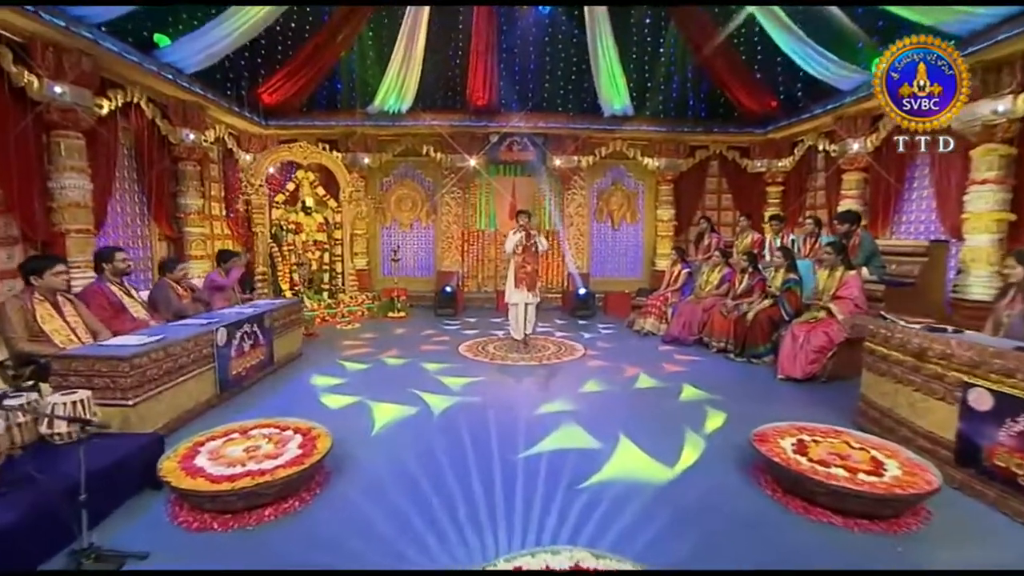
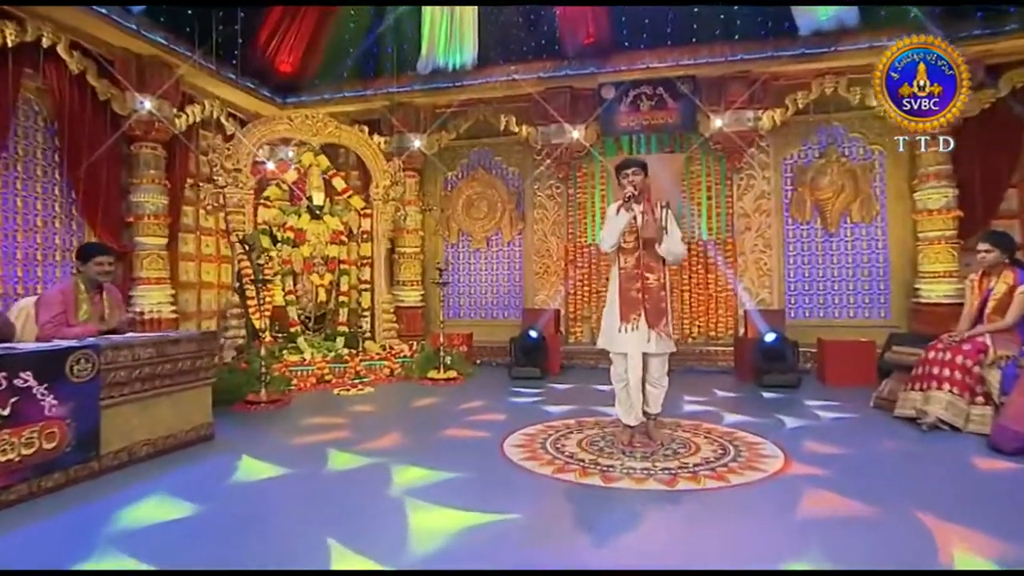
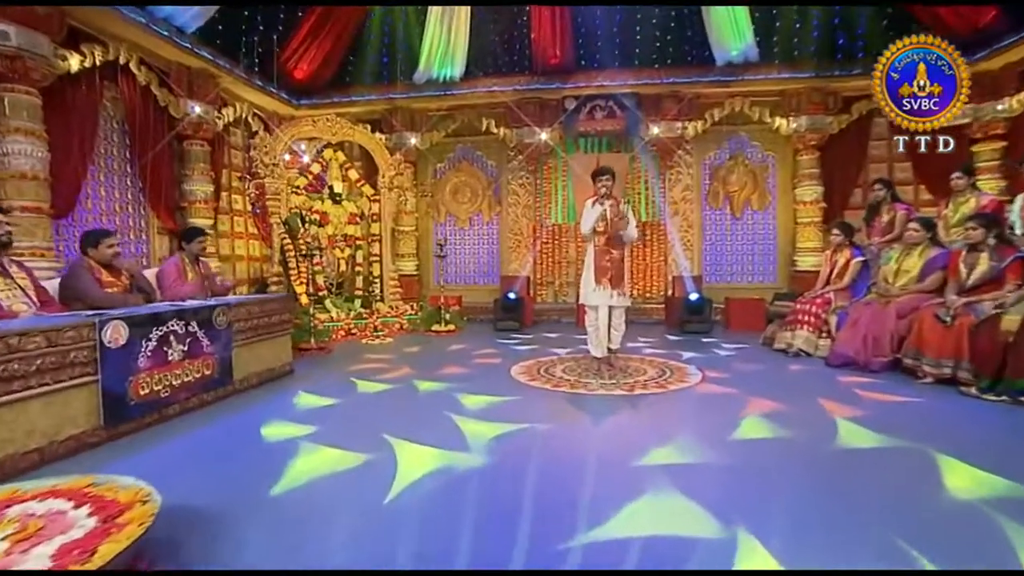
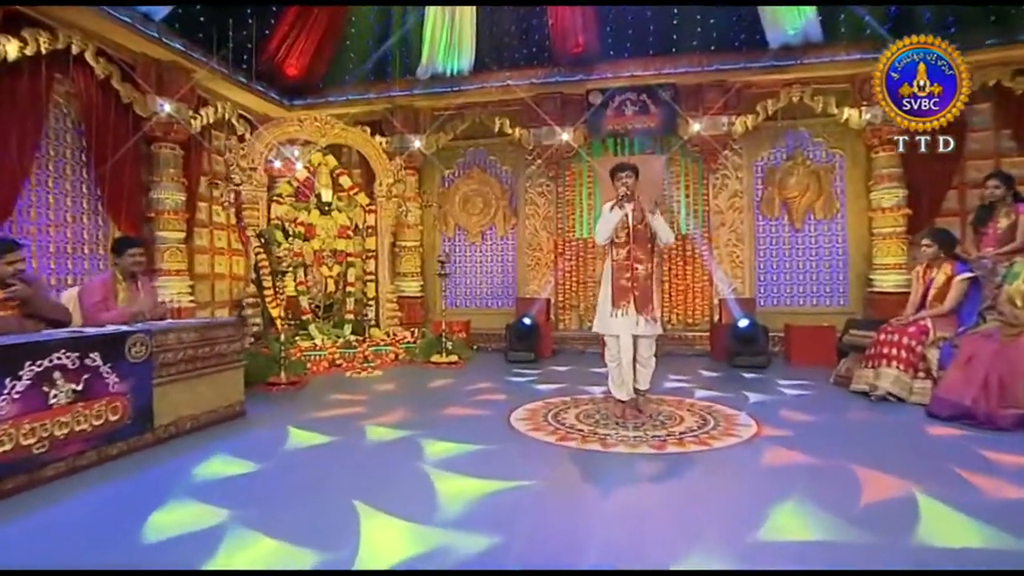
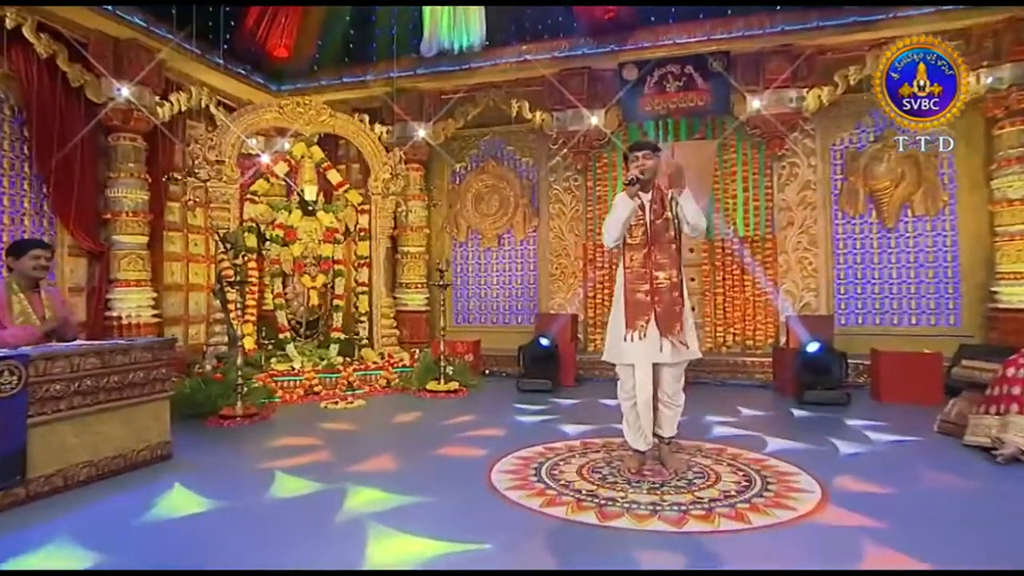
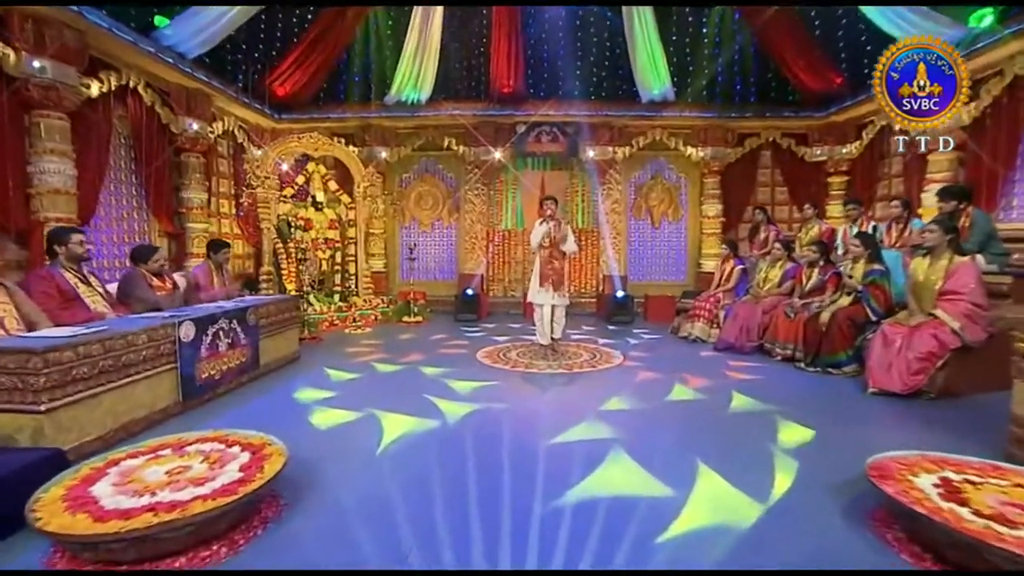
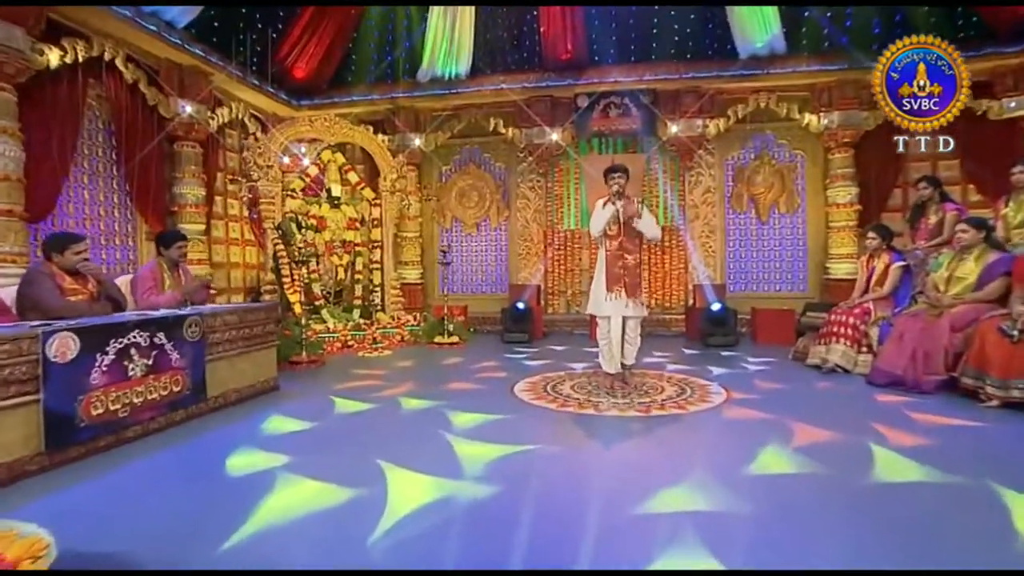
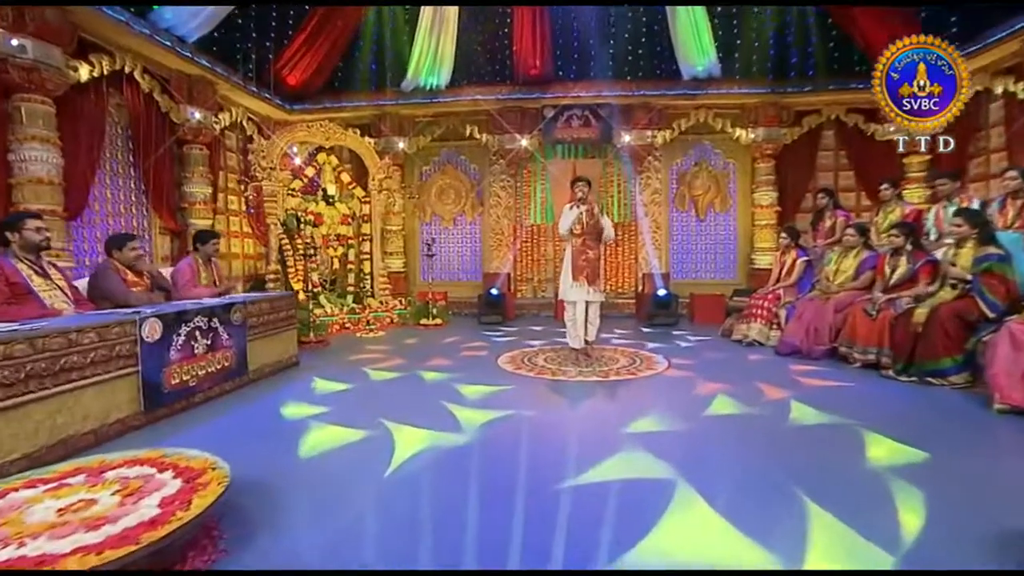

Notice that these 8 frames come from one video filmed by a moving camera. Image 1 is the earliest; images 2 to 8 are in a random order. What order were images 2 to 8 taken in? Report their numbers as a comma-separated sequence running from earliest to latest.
6, 8, 3, 7, 4, 2, 5
